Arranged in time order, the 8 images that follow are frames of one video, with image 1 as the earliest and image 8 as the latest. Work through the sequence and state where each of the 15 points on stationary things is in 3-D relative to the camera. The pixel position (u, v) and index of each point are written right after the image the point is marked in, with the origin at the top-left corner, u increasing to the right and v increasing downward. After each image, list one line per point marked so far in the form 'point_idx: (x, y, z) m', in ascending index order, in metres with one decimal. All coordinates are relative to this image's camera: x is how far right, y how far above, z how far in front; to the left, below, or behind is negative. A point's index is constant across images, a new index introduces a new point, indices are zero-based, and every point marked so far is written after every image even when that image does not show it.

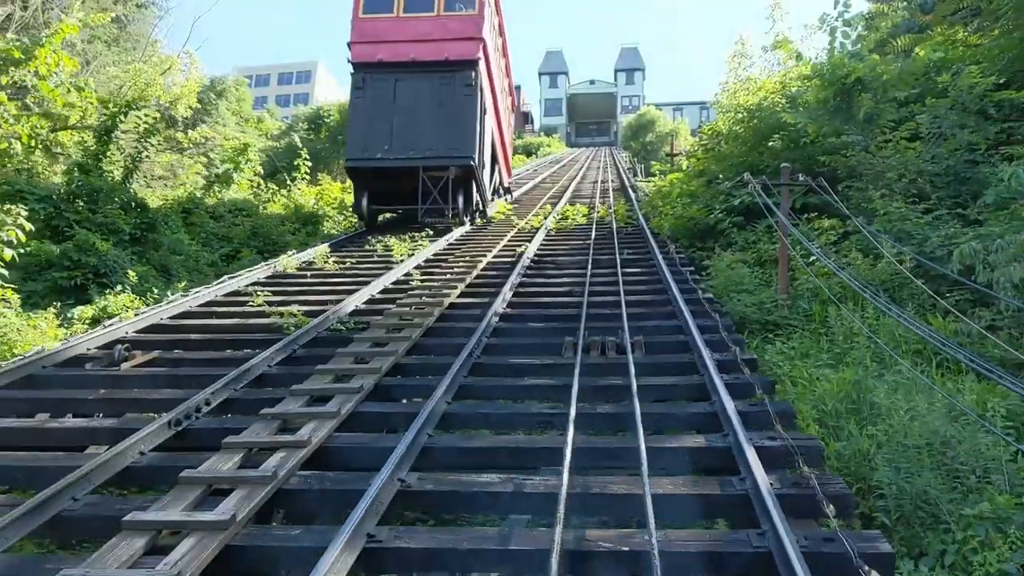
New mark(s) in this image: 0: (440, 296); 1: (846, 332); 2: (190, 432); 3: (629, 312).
0: (-0.6, -0.1, +7.0) m
1: (+2.2, -0.2, +6.1) m
2: (-1.3, -0.6, +3.9) m
3: (+0.8, -0.2, +6.3) m
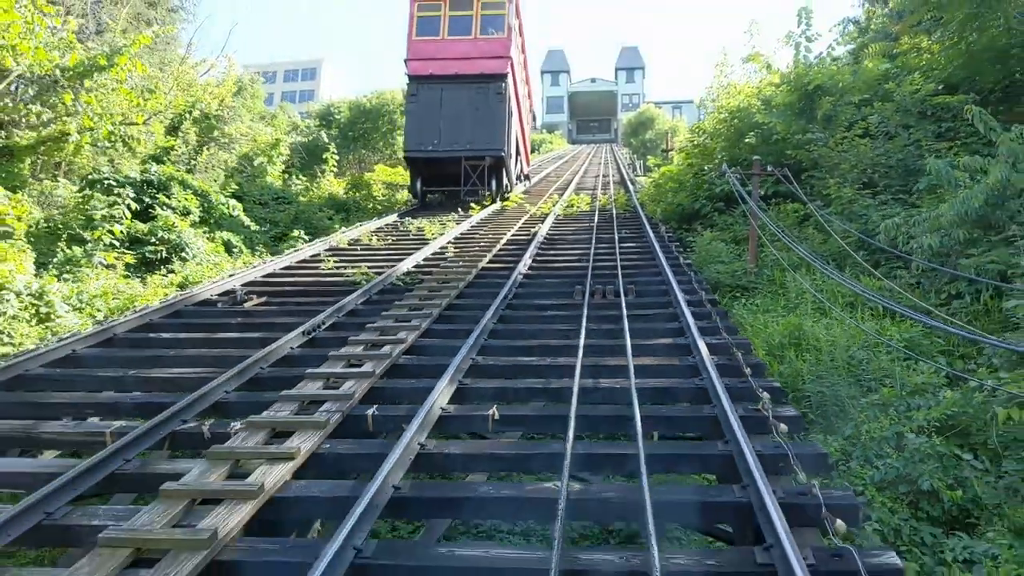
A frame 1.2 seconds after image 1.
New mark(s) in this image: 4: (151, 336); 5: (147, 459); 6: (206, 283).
0: (-0.4, +0.2, +8.6) m
1: (+2.4, 0.0, +7.7) m
2: (-1.1, -0.3, +5.4) m
3: (+1.0, +0.1, +7.9) m
4: (-2.2, -0.3, +5.6) m
5: (-1.4, -0.6, +3.6) m
6: (-2.3, 0.0, +6.9) m
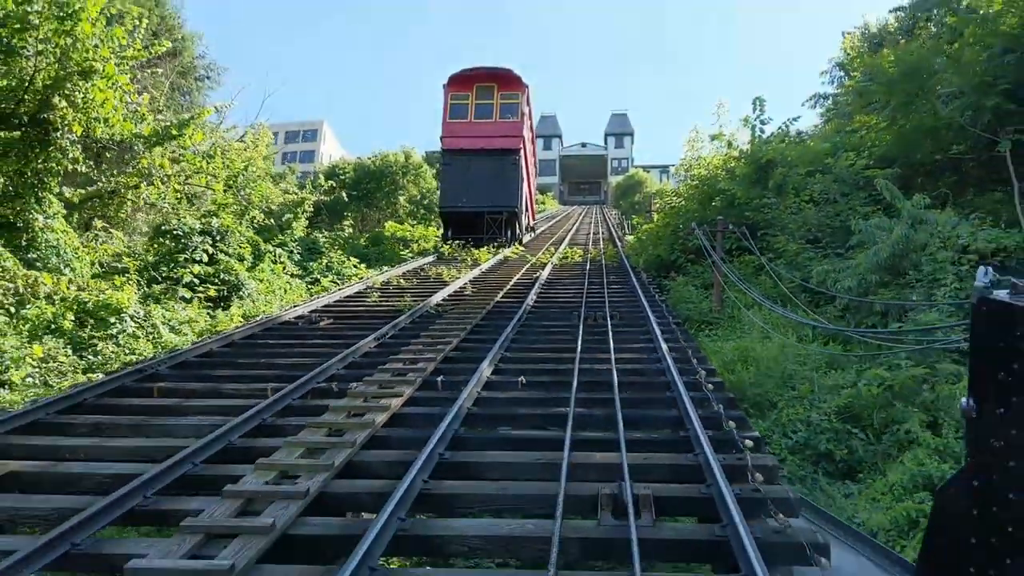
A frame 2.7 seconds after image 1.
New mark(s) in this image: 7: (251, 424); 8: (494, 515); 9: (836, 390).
0: (-0.3, -0.1, +10.5) m
1: (+2.5, -0.3, +9.6) m
2: (-1.0, -0.5, +7.3) m
3: (+1.0, -0.2, +9.8) m
4: (-2.1, -0.5, +7.5) m
5: (-1.2, -0.7, +5.5) m
6: (-2.2, -0.3, +8.7) m
7: (-1.3, -0.7, +4.8) m
8: (-0.1, -0.8, +3.5) m
9: (+2.6, -0.8, +7.3) m
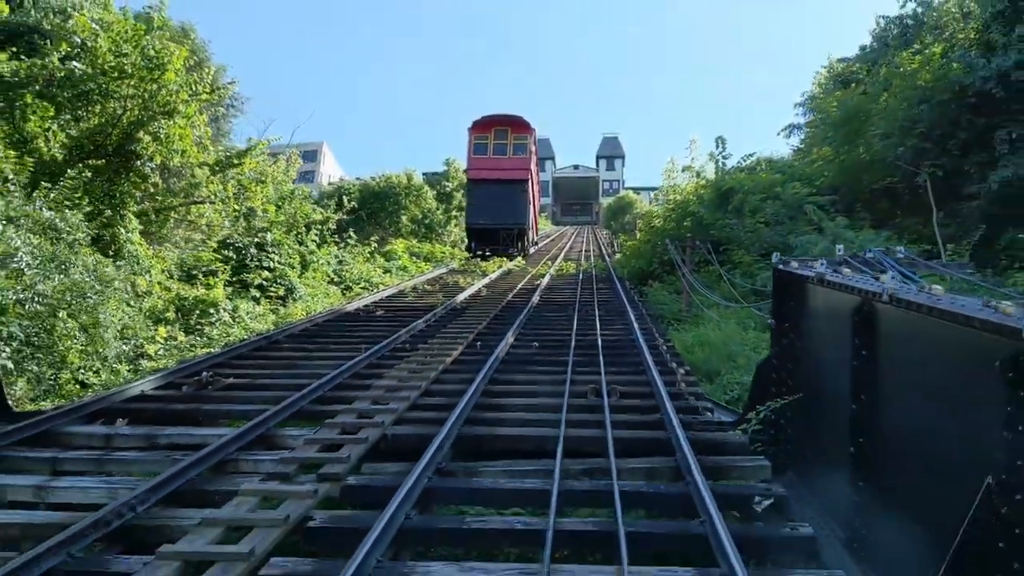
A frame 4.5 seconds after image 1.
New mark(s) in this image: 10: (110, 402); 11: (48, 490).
0: (-0.2, -0.2, +12.9) m
1: (+2.6, -0.3, +12.1) m
2: (-0.9, -0.4, +9.8) m
3: (+1.2, -0.3, +12.3) m
4: (-1.9, -0.4, +9.9) m
5: (-1.1, -0.6, +7.9) m
6: (-2.0, -0.3, +11.2) m
7: (-1.2, -0.6, +7.3) m
8: (+0.1, -0.7, +6.0) m
9: (+2.7, -0.8, +9.7) m
10: (-2.5, -0.7, +5.7) m
11: (-2.0, -0.9, +4.0) m
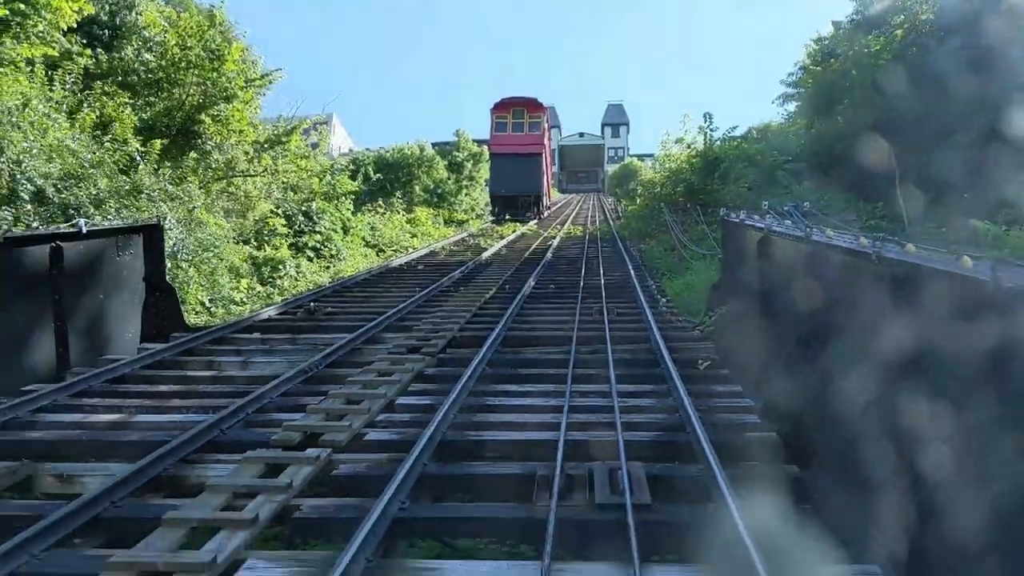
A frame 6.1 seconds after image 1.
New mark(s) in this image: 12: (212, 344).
0: (+0.1, +0.5, +15.1) m
1: (+2.9, +0.4, +14.3) m
2: (-0.6, +0.1, +12.0) m
3: (+1.4, +0.4, +14.5) m
4: (-1.7, +0.1, +12.1) m
5: (-0.8, -0.1, +10.1) m
6: (-1.8, +0.3, +13.4) m
7: (-0.9, -0.1, +9.5) m
8: (+0.3, -0.3, +8.2) m
9: (+3.0, -0.2, +11.9) m
10: (-2.2, -0.3, +7.9) m
11: (-1.8, -0.5, +6.2) m
12: (-2.3, -0.4, +7.0) m
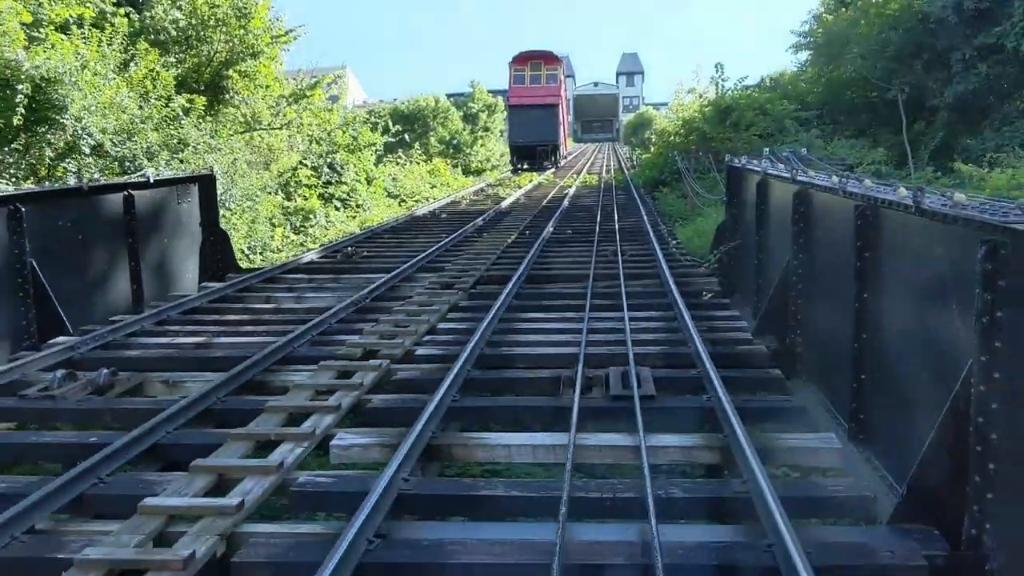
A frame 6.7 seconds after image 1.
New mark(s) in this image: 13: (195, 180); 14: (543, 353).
0: (+0.4, +1.4, +15.8) m
1: (+3.2, +1.3, +14.9) m
2: (-0.4, +0.9, +12.7) m
3: (+1.7, +1.3, +15.1) m
4: (-1.4, +0.9, +12.8) m
5: (-0.6, +0.6, +10.8) m
6: (-1.5, +1.2, +14.1) m
7: (-0.7, +0.5, +10.2) m
8: (+0.5, +0.3, +8.9) m
9: (+3.3, +0.6, +12.6) m
10: (-2.0, +0.3, +8.6) m
11: (-1.6, -0.1, +7.0) m
12: (-2.1, 0.0, +7.7) m
13: (-2.8, +0.9, +8.0) m
14: (+0.2, -0.4, +5.0) m
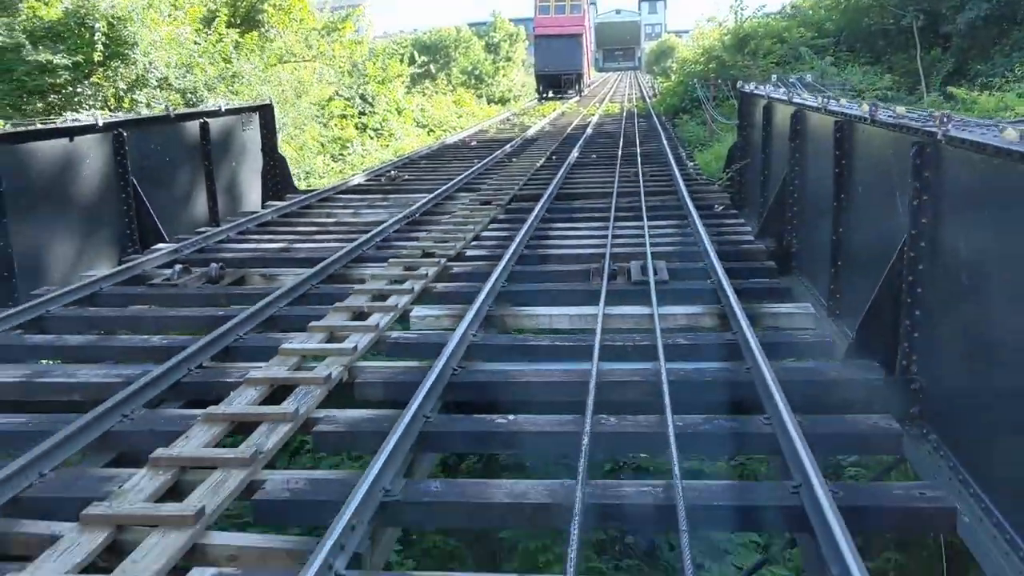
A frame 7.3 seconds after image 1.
0: (+0.9, +2.8, +16.5) m
1: (+3.6, +2.6, +15.5) m
2: (0.0, +2.0, +13.4) m
3: (+2.2, +2.7, +15.8) m
4: (-1.0, +2.0, +13.6) m
5: (-0.2, +1.6, +11.6) m
6: (-1.1, +2.4, +14.9) m
7: (-0.3, +1.4, +11.0) m
8: (+0.9, +1.2, +9.7) m
9: (+3.7, +1.7, +13.3) m
10: (-1.7, +1.1, +9.5) m
11: (-1.3, +0.6, +7.8) m
12: (-1.8, +0.8, +8.6) m
13: (-2.5, +1.7, +8.8) m
14: (+0.4, +0.2, +5.8) m
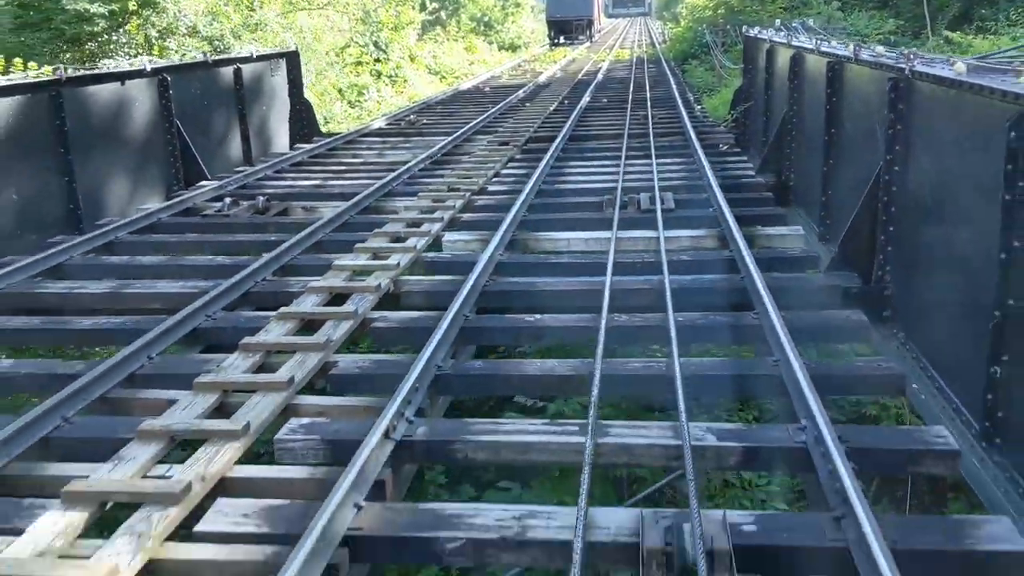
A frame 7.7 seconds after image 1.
0: (+1.1, +3.9, +16.8) m
1: (+3.9, +3.6, +15.9) m
2: (+0.2, +2.9, +13.8) m
3: (+2.4, +3.7, +16.1) m
4: (-0.8, +2.9, +14.0) m
5: (0.0, +2.4, +12.0) m
6: (-0.8, +3.4, +15.2) m
7: (-0.2, +2.2, +11.4) m
8: (+1.0, +1.8, +10.1) m
9: (+3.8, +2.6, +13.7) m
10: (-1.5, +1.8, +10.0) m
11: (-1.2, +1.2, +8.3) m
12: (-1.7, +1.4, +9.1) m
13: (-2.3, +2.4, +9.2) m
14: (+0.5, +0.7, +6.3) m
